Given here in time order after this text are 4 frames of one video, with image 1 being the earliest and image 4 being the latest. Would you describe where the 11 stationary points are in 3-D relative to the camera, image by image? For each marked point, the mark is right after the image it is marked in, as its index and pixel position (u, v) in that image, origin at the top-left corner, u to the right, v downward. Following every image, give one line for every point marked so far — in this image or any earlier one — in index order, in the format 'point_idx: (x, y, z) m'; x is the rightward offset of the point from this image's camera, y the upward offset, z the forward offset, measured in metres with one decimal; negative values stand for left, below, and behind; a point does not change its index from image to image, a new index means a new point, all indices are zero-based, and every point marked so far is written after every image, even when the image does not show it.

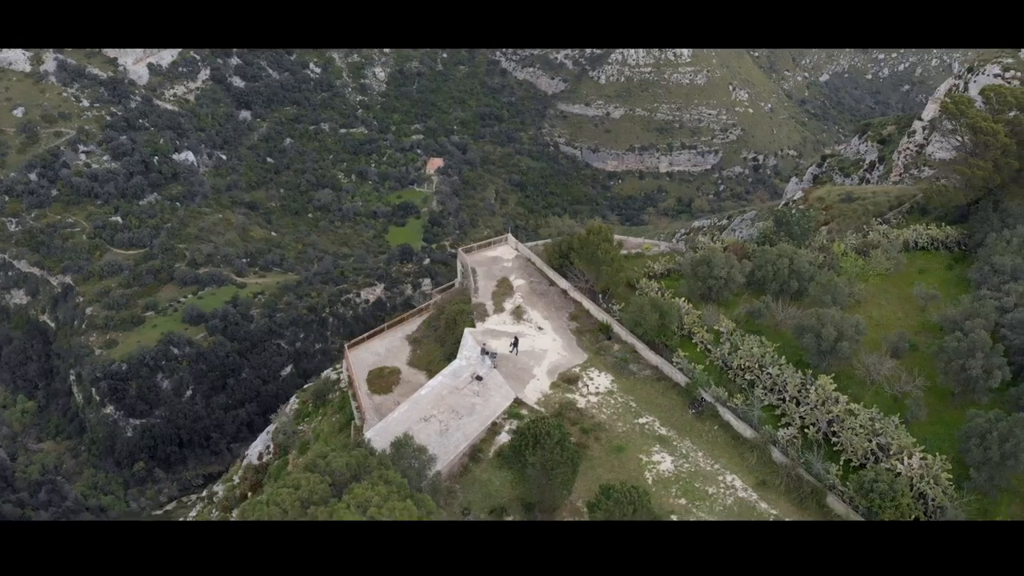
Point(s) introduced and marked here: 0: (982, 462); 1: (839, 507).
0: (+9.8, -3.6, +18.2) m
1: (+7.0, -4.7, +18.5) m
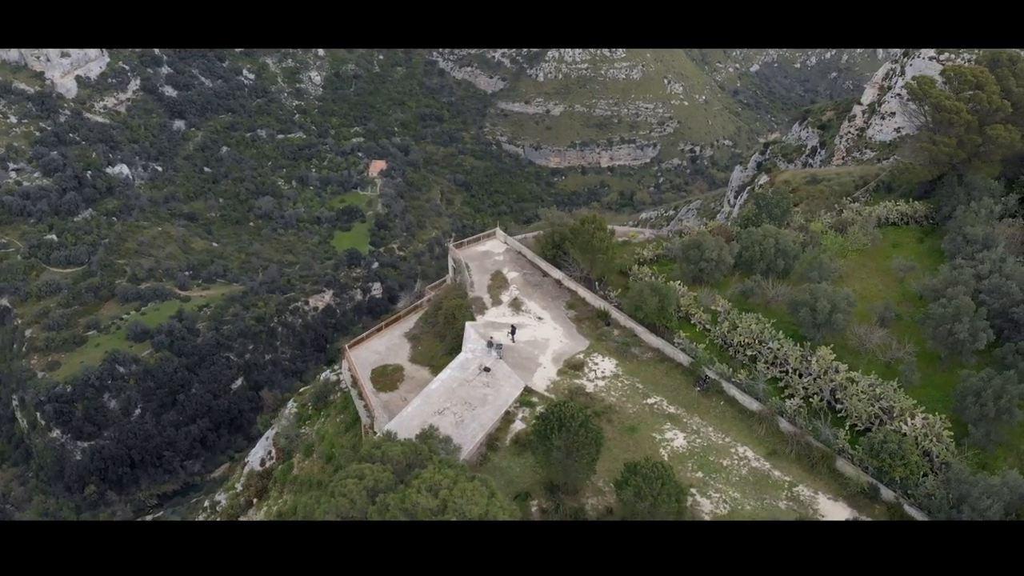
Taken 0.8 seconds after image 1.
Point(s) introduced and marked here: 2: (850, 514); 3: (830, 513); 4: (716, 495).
0: (+10.4, -2.9, +19.4) m
1: (+7.6, -4.1, +19.5) m
2: (+7.3, -4.9, +18.7) m
3: (+6.8, -4.9, +18.8) m
4: (+4.5, -4.6, +19.4) m
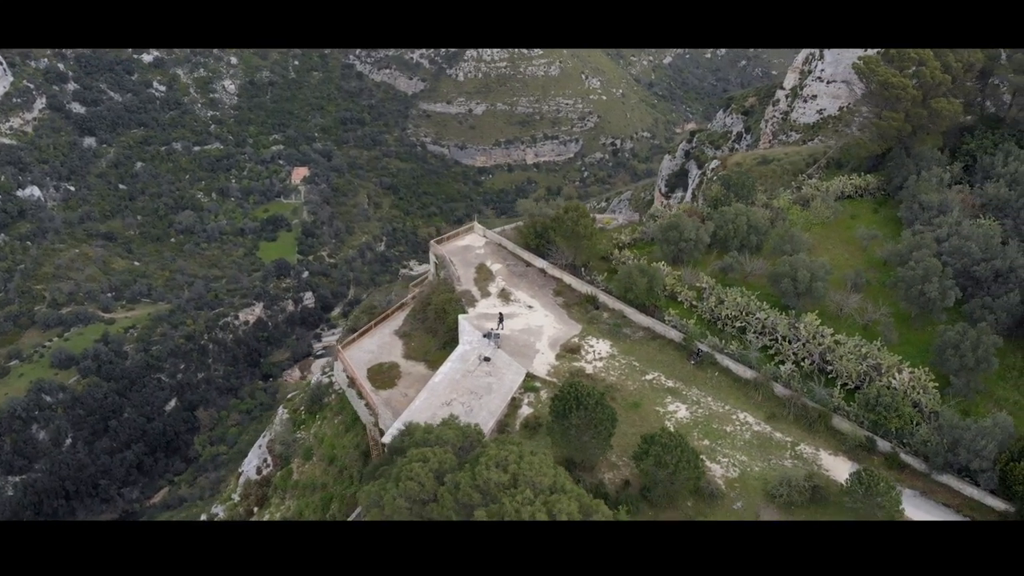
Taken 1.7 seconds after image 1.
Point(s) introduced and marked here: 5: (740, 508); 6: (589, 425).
0: (+10.7, -1.9, +20.9) m
1: (+8.0, -3.3, +20.8) m
2: (+7.8, -4.1, +19.9) m
3: (+7.4, -4.1, +20.0) m
4: (+5.0, -4.0, +20.4) m
5: (+4.9, -4.8, +19.0) m
6: (+1.7, -3.1, +19.5) m
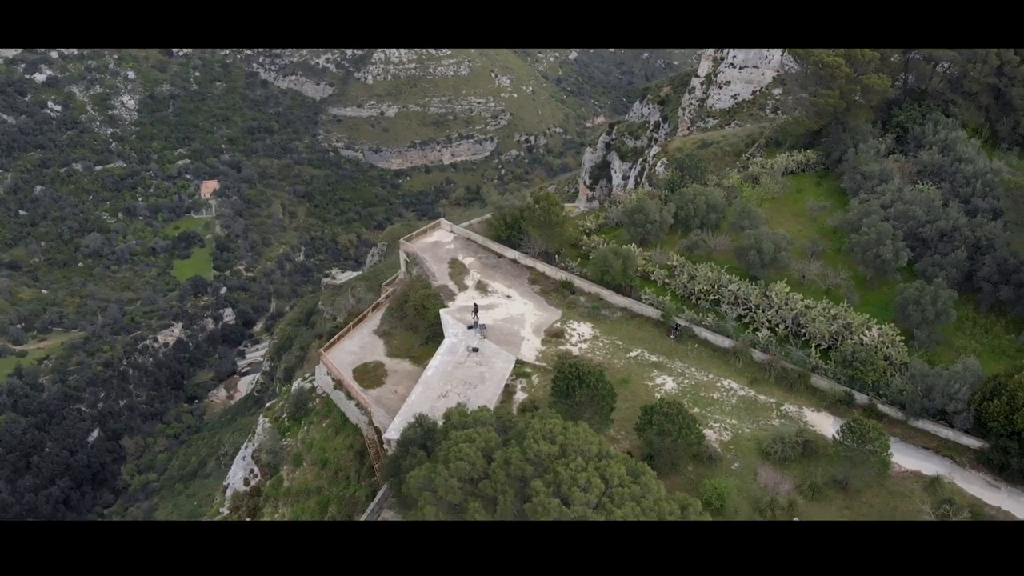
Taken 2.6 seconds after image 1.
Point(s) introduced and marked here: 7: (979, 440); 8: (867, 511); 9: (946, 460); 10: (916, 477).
0: (+10.6, -0.9, +22.5) m
1: (+8.0, -2.4, +22.1) m
2: (+7.9, -3.2, +21.3) m
3: (+7.5, -3.3, +21.3) m
4: (+5.1, -3.4, +21.5) m
5: (+5.2, -4.2, +20.1) m
6: (+1.9, -2.6, +20.3) m
7: (+10.7, -3.5, +19.9) m
8: (+7.6, -4.8, +18.8) m
9: (+9.9, -3.9, +19.8) m
10: (+9.0, -4.2, +19.5) m
